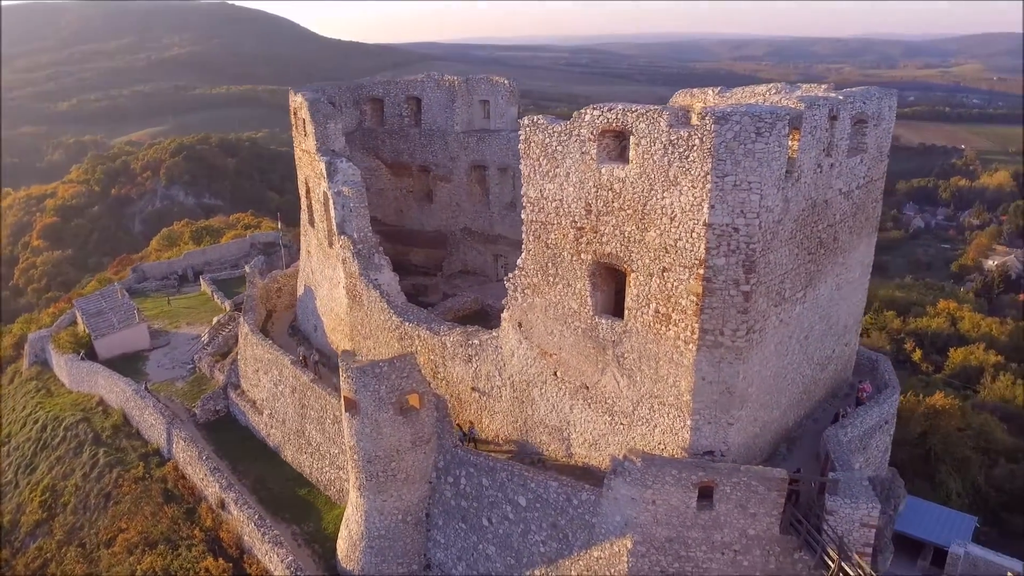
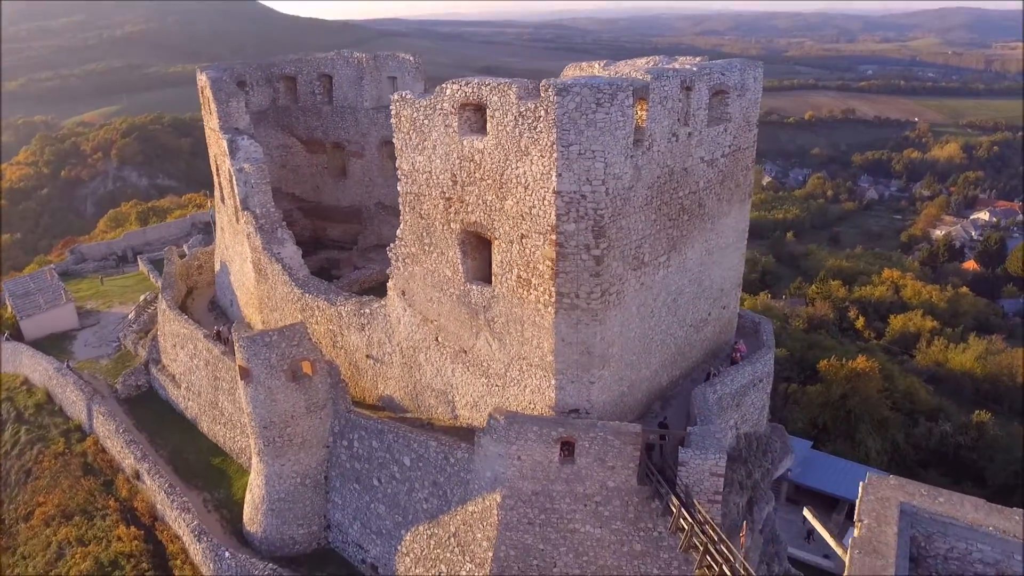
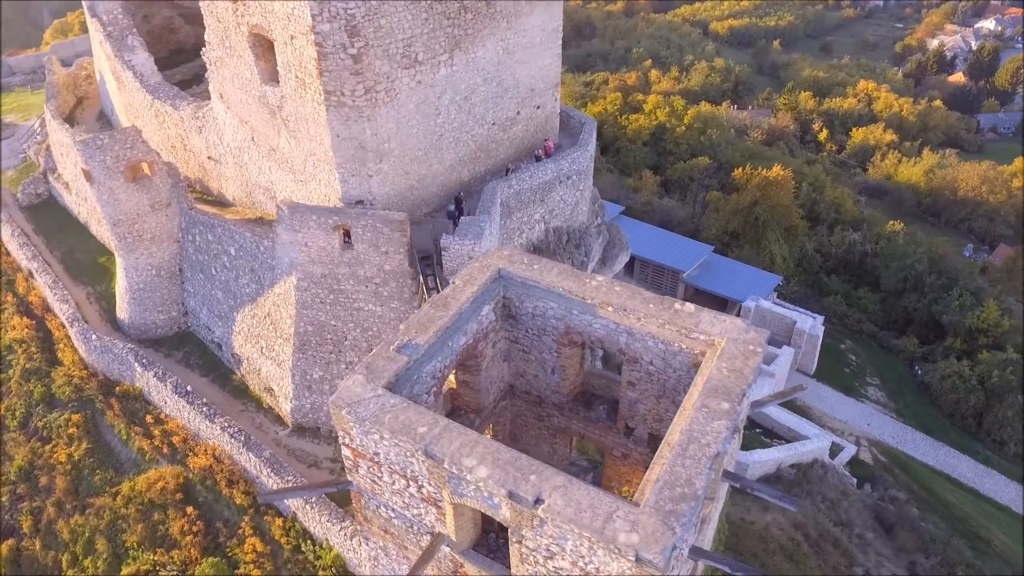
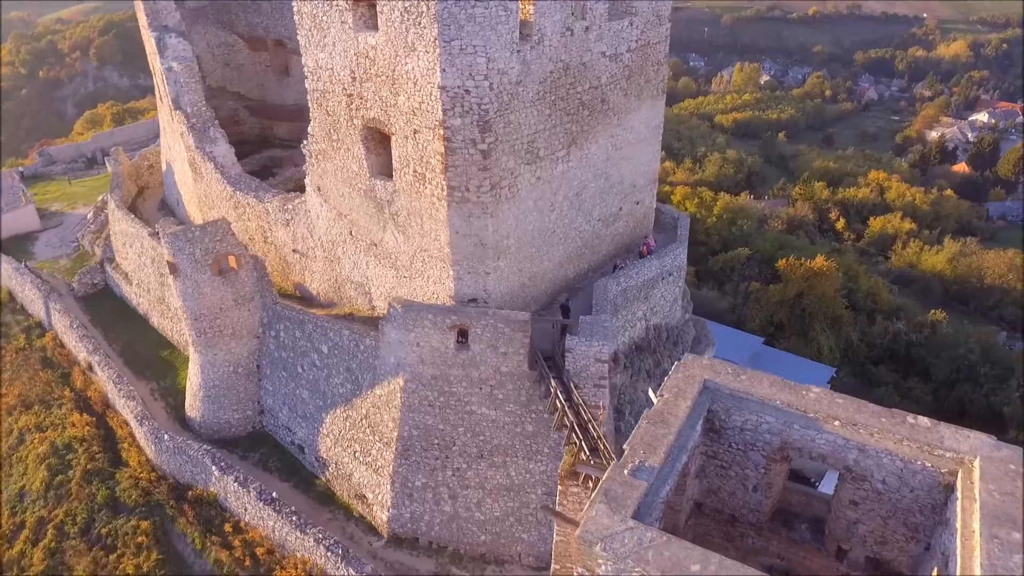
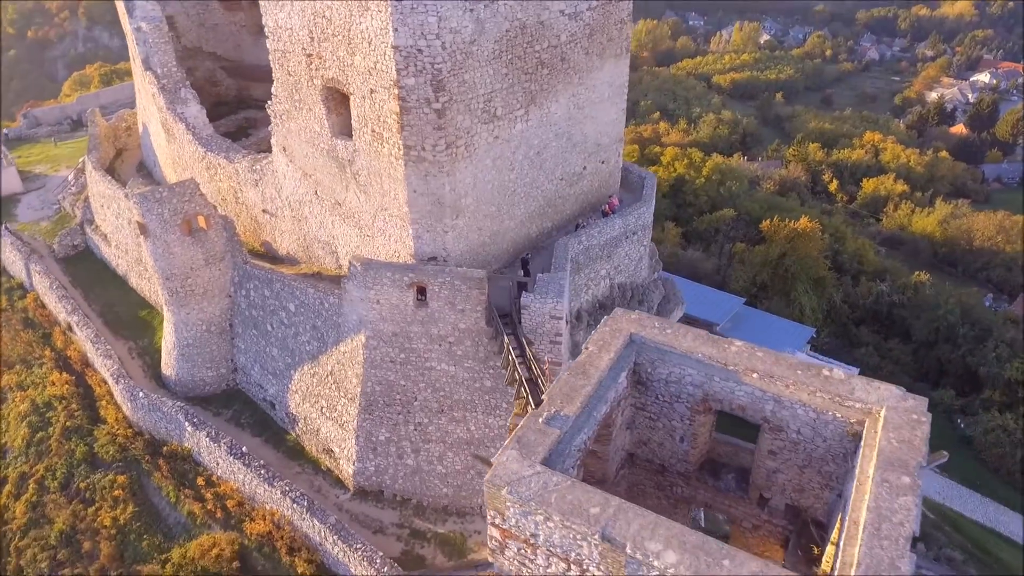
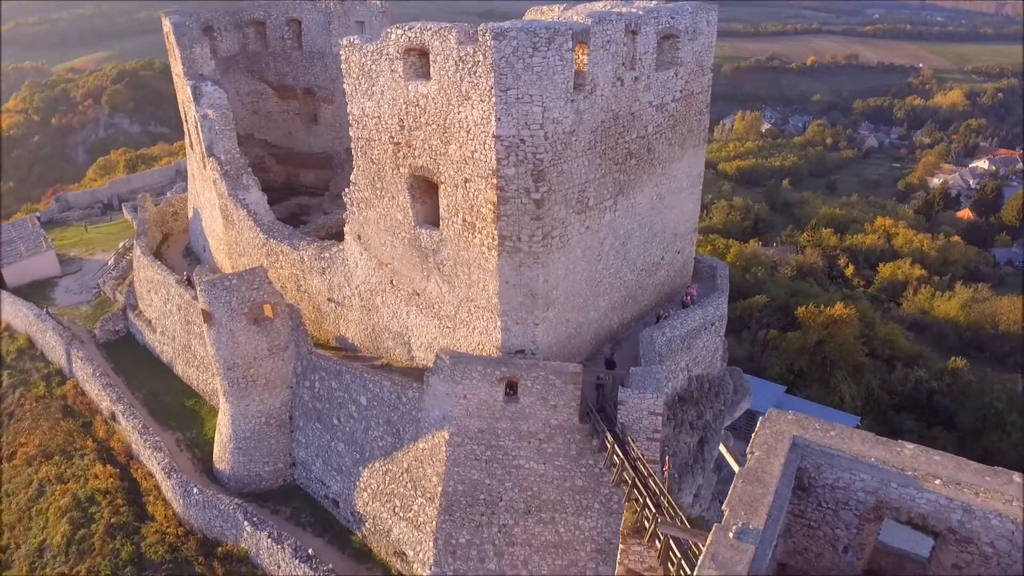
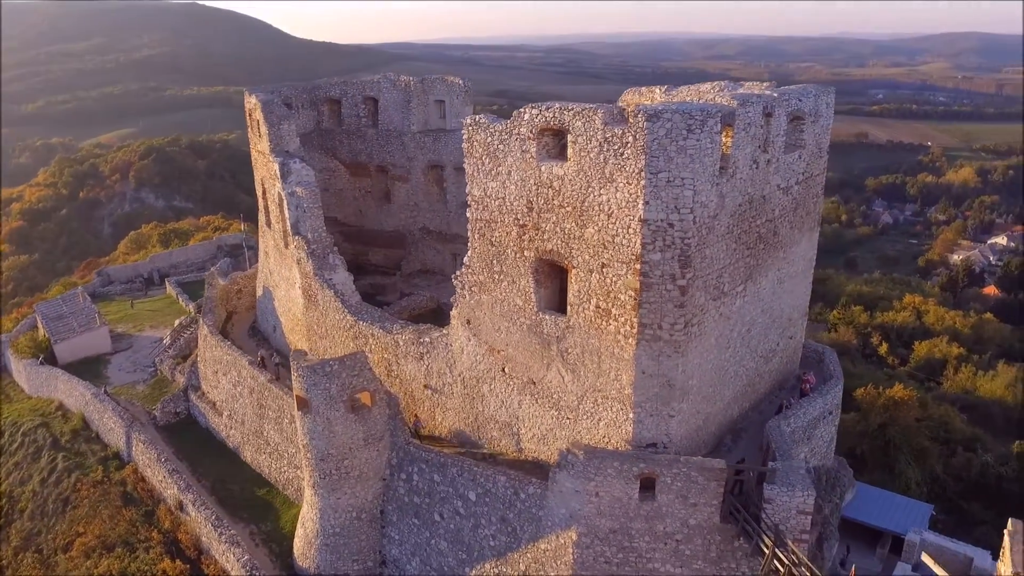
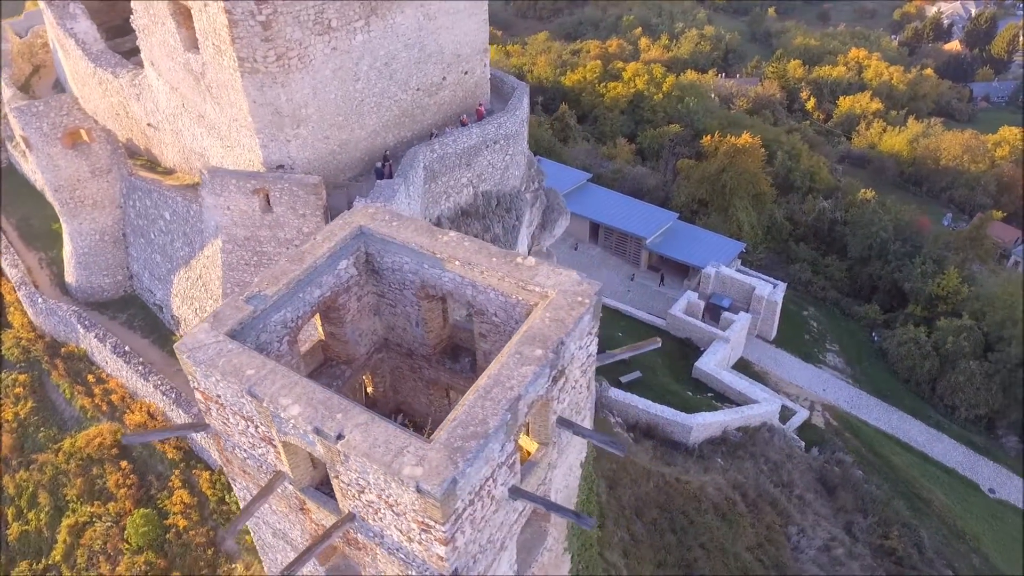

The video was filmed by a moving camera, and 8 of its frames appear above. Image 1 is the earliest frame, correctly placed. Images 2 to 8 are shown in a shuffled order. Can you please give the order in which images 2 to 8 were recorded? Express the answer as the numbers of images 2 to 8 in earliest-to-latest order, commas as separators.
7, 2, 6, 4, 5, 3, 8
